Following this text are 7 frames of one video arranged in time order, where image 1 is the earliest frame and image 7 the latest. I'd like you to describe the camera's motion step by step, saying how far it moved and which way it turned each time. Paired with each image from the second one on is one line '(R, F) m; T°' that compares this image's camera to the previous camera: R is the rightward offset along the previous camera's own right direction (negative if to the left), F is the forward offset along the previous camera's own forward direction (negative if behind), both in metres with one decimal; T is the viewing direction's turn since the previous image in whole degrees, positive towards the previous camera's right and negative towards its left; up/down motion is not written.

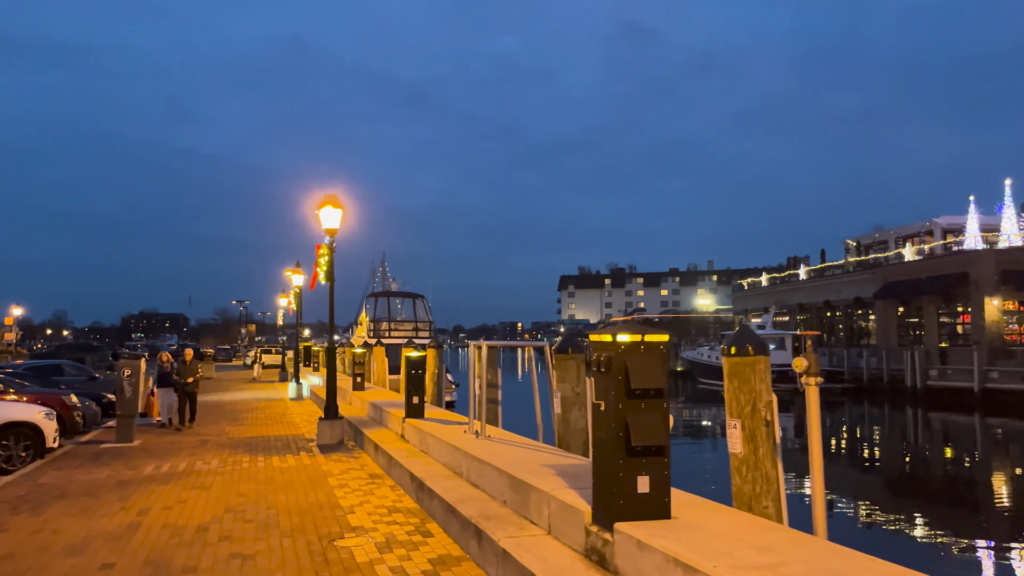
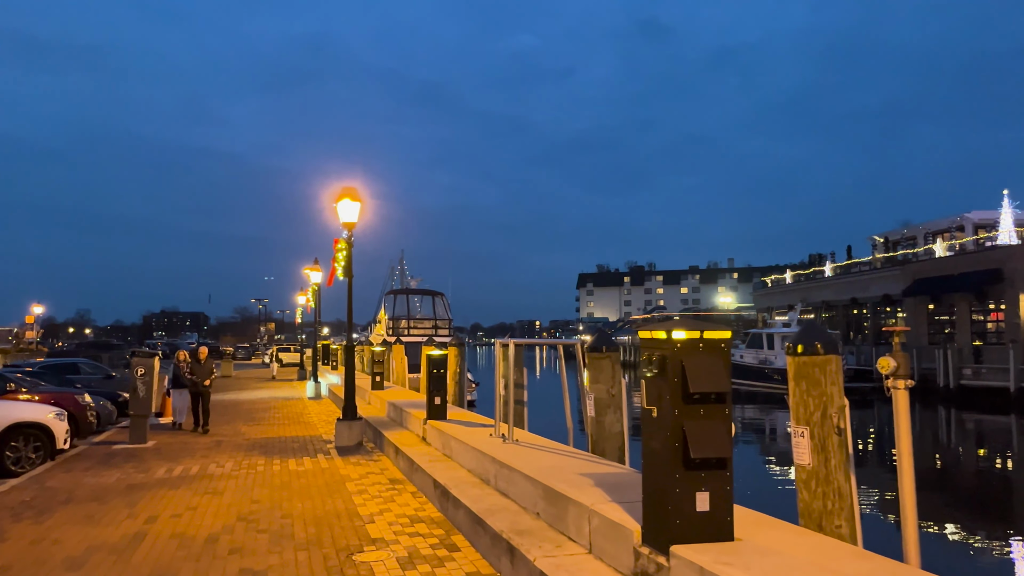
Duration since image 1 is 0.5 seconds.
(-0.1, +0.5) m; -1°
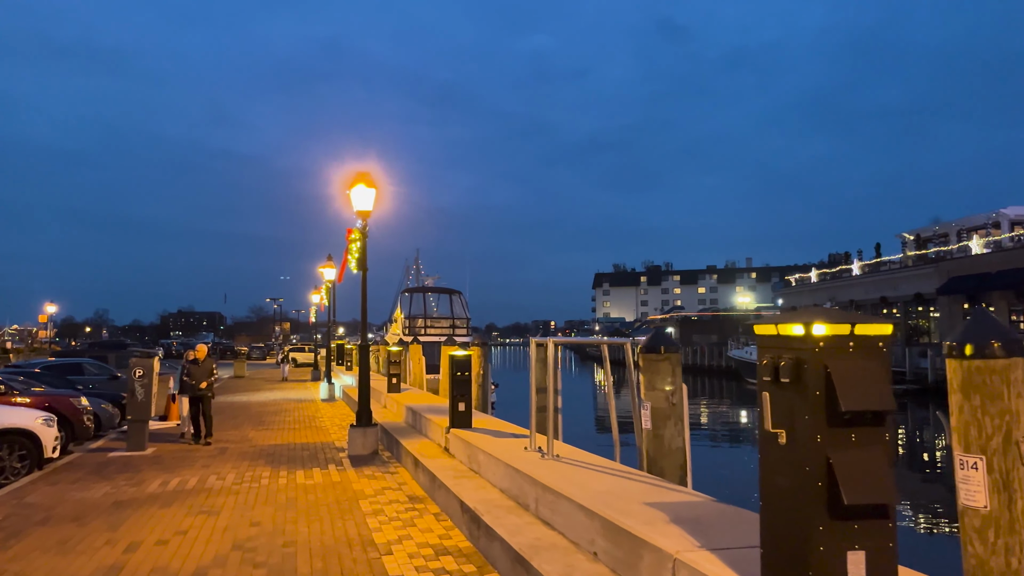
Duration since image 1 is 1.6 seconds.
(-0.2, +1.0) m; -1°
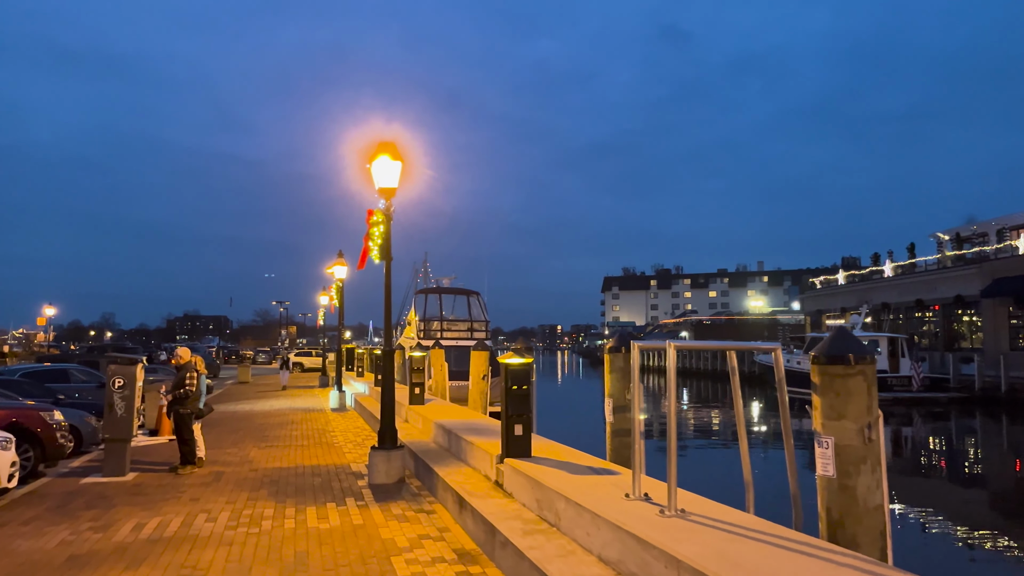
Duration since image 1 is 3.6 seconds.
(-0.5, +1.9) m; 0°
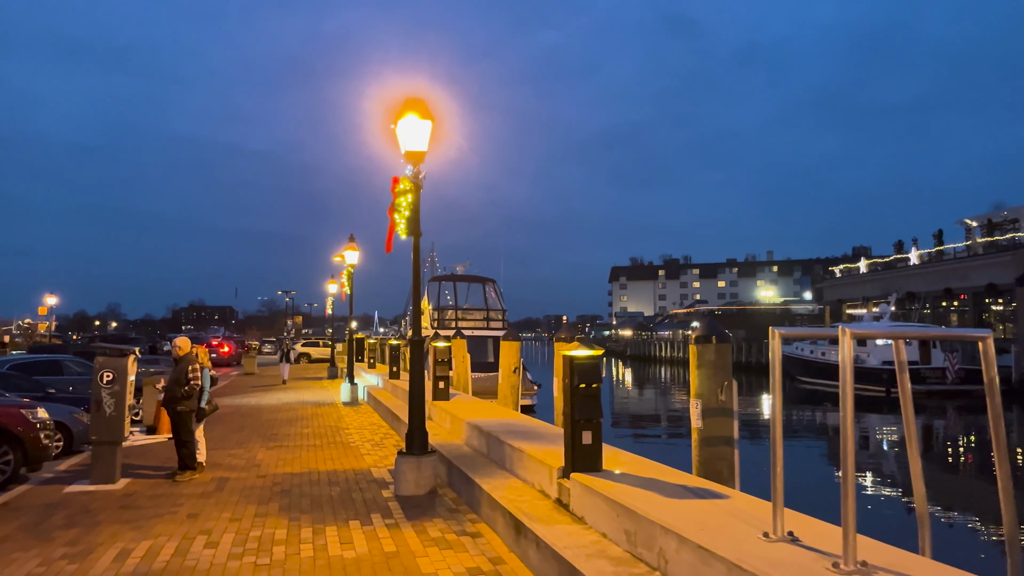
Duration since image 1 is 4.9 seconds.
(-0.4, +1.3) m; 0°
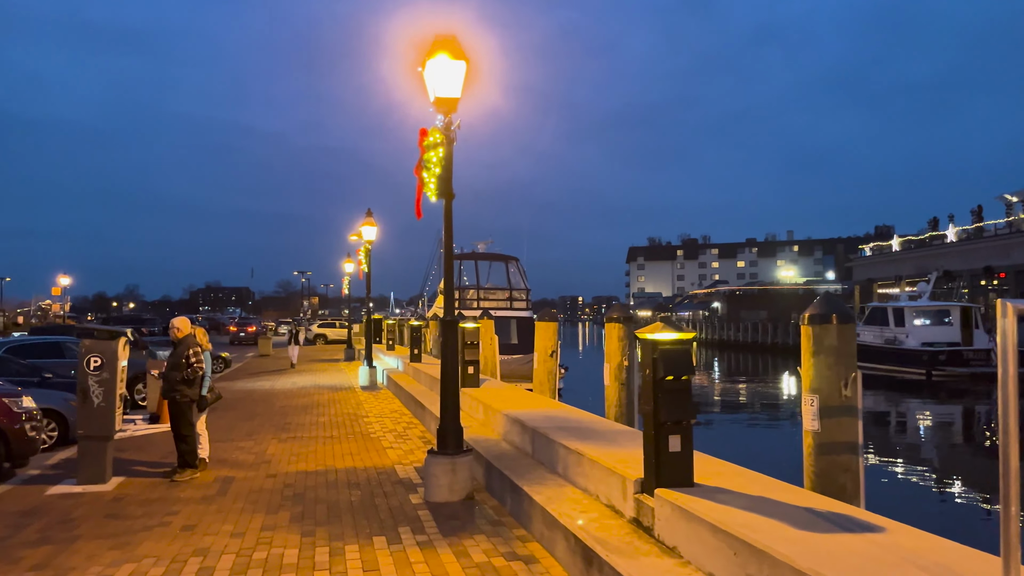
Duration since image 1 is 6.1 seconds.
(-0.3, +1.2) m; -1°
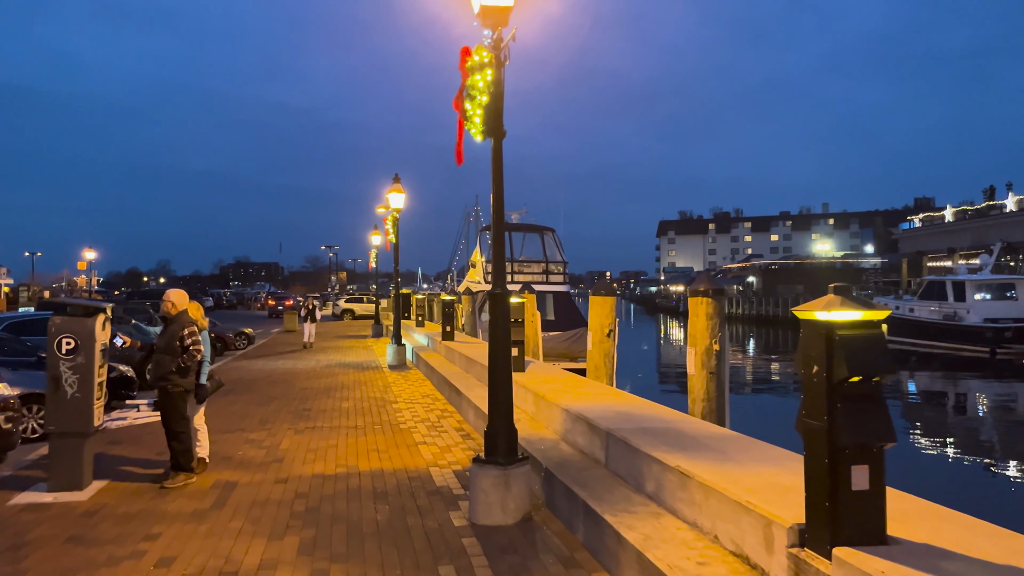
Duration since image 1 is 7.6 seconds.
(-0.3, +1.5) m; -2°
